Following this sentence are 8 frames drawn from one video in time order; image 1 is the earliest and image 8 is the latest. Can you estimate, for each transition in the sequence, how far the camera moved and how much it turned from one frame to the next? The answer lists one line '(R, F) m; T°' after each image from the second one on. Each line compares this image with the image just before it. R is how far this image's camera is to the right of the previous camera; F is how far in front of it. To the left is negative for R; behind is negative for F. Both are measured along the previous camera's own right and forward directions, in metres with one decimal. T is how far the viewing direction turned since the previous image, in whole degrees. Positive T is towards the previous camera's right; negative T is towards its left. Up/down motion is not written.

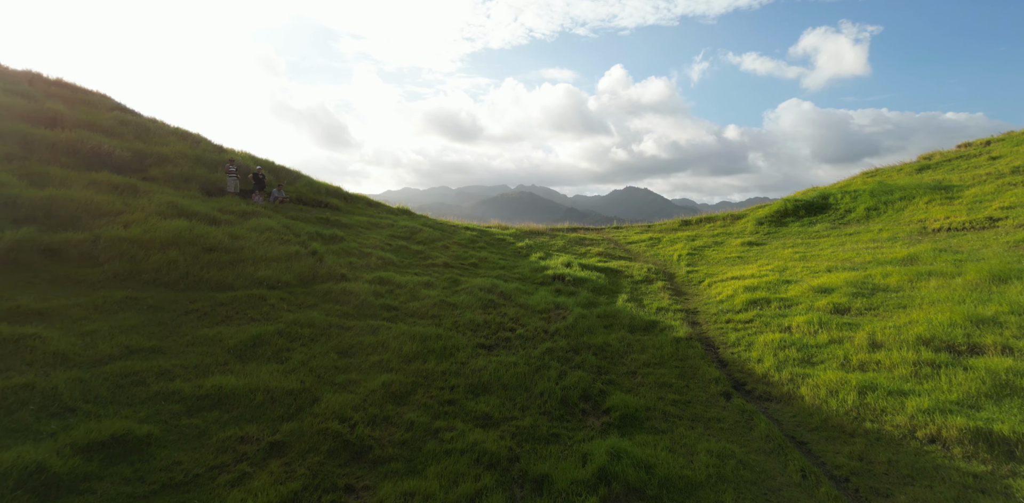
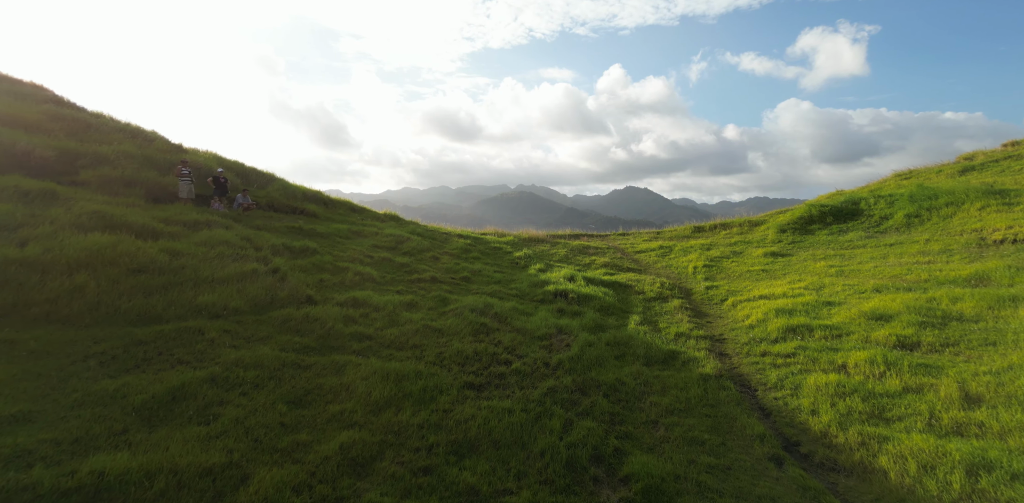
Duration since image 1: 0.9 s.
(+0.1, +1.7) m; 0°
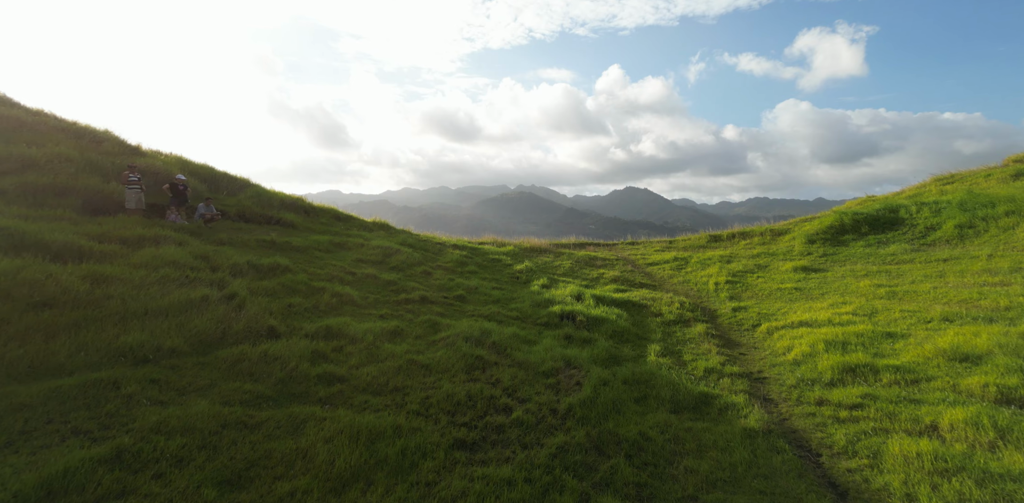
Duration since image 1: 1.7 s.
(0.0, +1.5) m; 0°
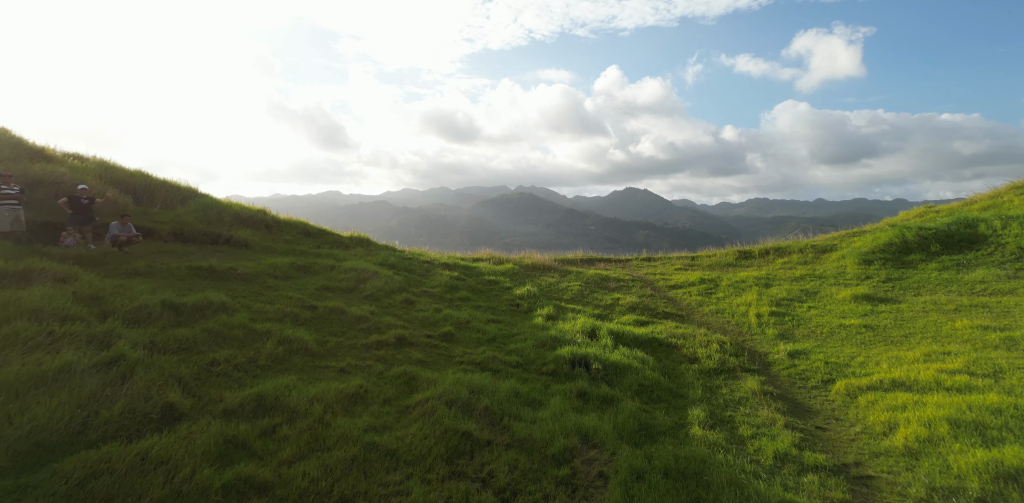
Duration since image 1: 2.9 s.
(0.0, +2.4) m; 0°
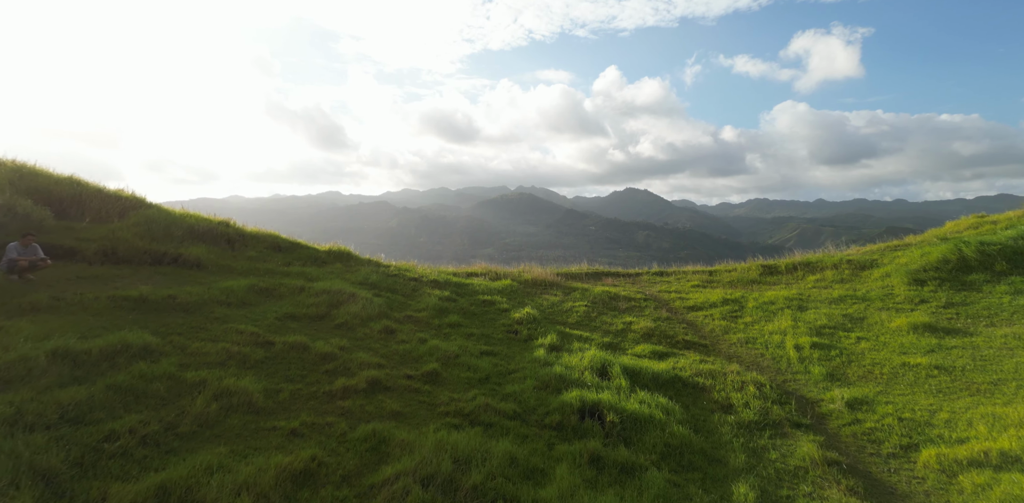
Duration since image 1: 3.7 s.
(+0.1, +1.7) m; 0°
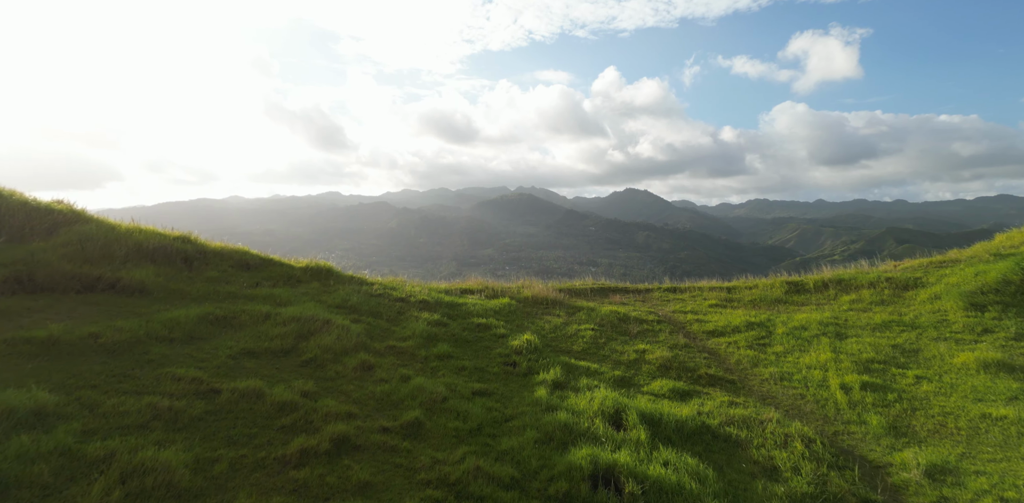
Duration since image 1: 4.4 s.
(0.0, +1.4) m; 0°
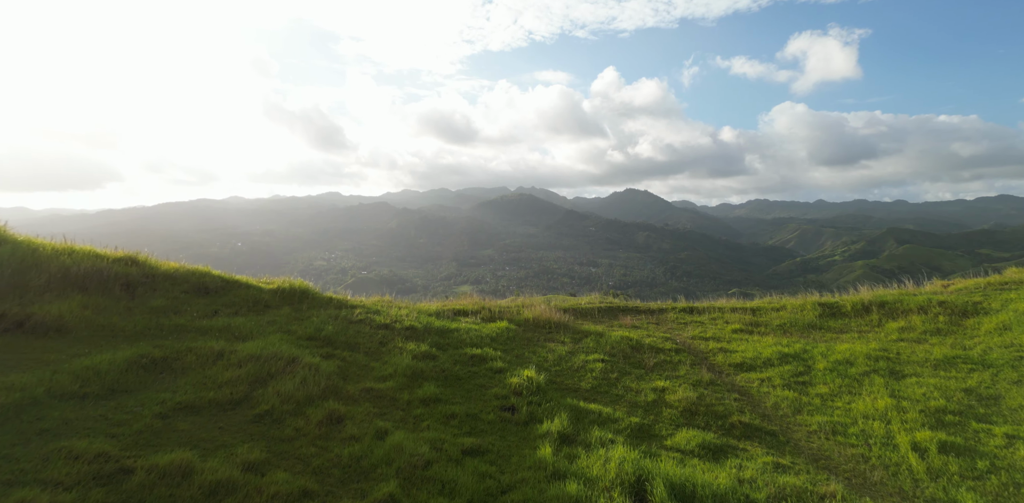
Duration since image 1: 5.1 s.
(0.0, +1.5) m; 0°
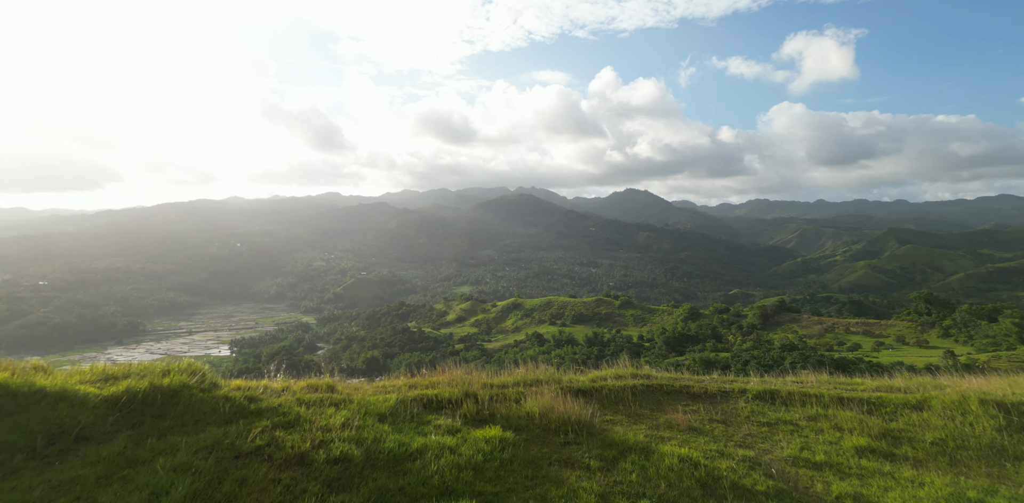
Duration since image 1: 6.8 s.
(+0.1, +4.3) m; 0°
